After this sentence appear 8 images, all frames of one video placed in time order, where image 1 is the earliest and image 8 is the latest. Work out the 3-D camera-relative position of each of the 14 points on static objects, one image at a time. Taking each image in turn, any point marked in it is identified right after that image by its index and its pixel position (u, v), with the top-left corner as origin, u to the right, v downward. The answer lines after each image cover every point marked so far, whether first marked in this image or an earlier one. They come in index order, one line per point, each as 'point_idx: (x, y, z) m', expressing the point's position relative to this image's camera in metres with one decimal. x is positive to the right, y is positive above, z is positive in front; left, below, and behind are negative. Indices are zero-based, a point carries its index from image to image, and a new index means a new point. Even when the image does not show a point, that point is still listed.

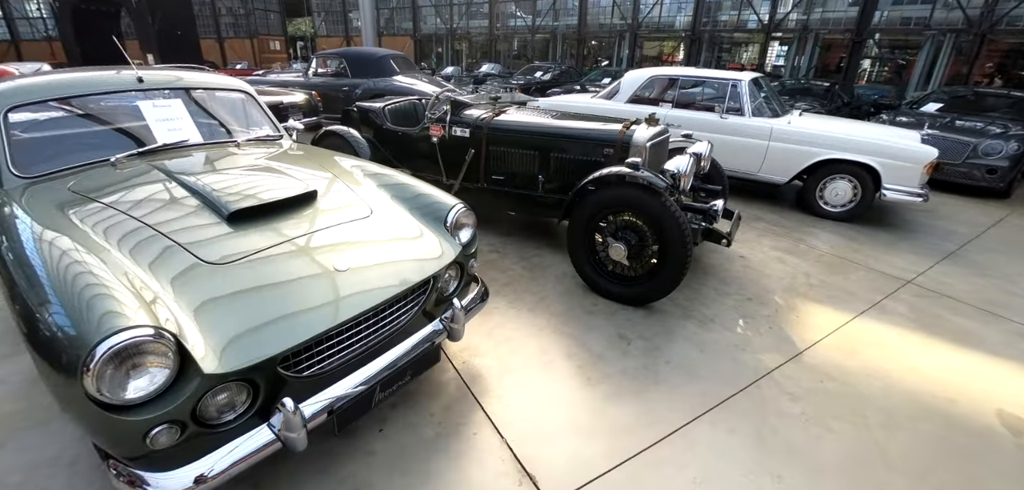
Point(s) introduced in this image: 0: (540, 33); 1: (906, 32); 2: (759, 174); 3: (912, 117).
0: (+1.1, +8.2, +16.7) m
1: (+9.1, +4.9, +9.9) m
2: (+2.9, +0.8, +4.9) m
3: (+6.3, +2.0, +6.8) m
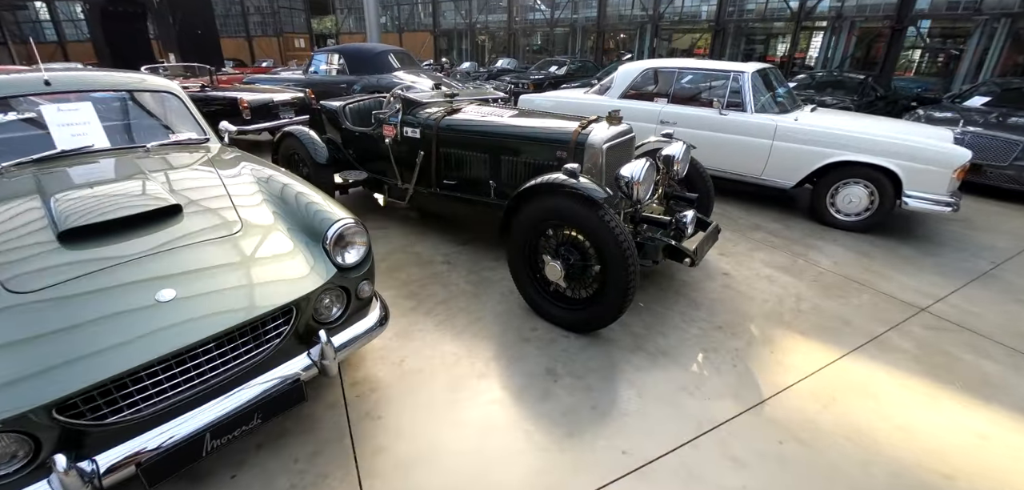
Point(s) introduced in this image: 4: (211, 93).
0: (+1.7, +8.2, +16.2) m
1: (+9.3, +4.7, +8.9) m
2: (+2.6, +0.7, +4.4) m
3: (+6.2, +1.9, +6.0) m
4: (-4.8, +2.4, +6.8) m
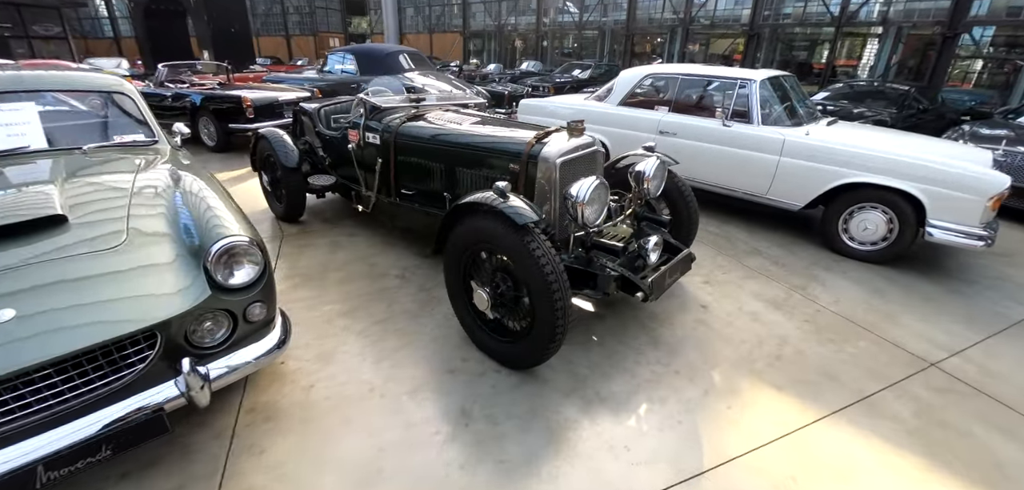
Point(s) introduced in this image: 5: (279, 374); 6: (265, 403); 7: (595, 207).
0: (+2.7, +8.0, +15.8) m
1: (+9.5, +4.1, +8.0) m
2: (+2.4, +0.5, +4.0) m
3: (+6.1, +1.4, +5.4) m
4: (-4.7, +2.5, +6.9) m
5: (-1.3, -0.7, +2.4) m
6: (-1.3, -0.8, +2.2) m
7: (+0.4, +0.2, +2.3) m
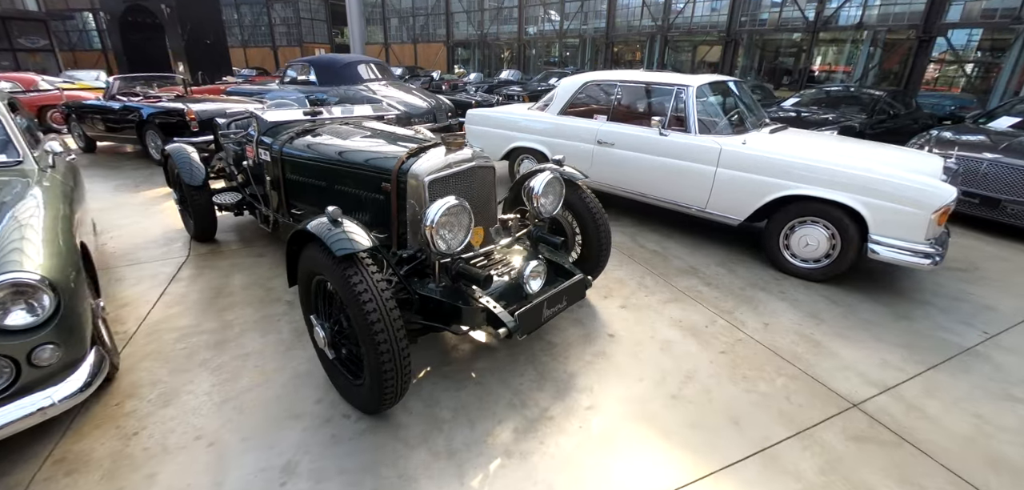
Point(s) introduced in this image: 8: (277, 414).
0: (+2.0, +7.6, +15.7) m
1: (+8.8, +4.0, +7.8) m
2: (+1.7, +0.3, +3.7) m
3: (+5.4, +1.3, +5.1) m
4: (-5.4, +2.2, +6.7) m
5: (-2.0, -0.9, +2.1) m
6: (-2.0, -0.9, +1.9) m
7: (-0.3, +0.1, +2.0) m
8: (-1.2, -0.8, +2.1) m
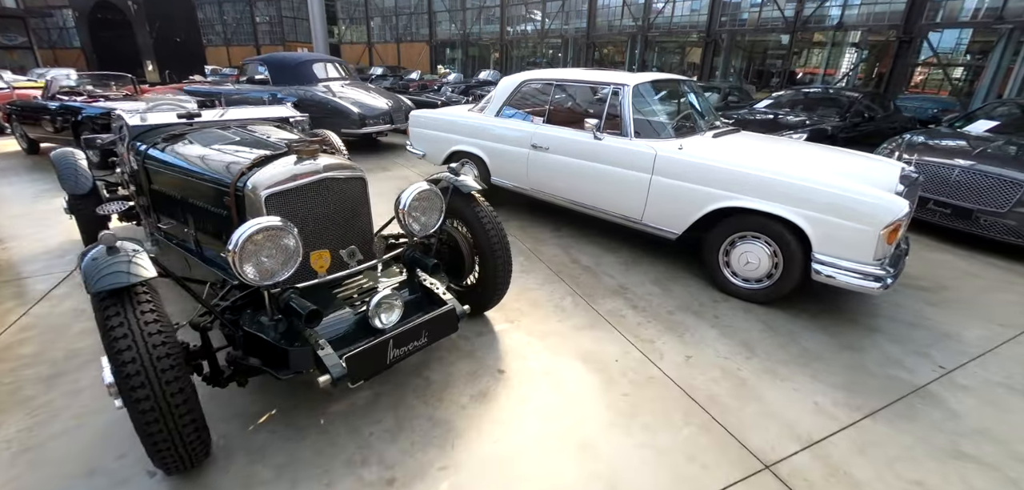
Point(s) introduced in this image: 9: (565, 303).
0: (+1.4, +7.4, +15.4) m
1: (+8.2, +3.8, +7.5) m
2: (+1.0, +0.2, +3.4) m
3: (+4.8, +1.2, +4.8) m
4: (-6.1, +2.1, +6.4) m
5: (-2.7, -1.0, +1.8) m
6: (-2.6, -1.0, +1.6) m
7: (-0.9, 0.0, +1.7) m
8: (-1.8, -0.9, +1.8) m
9: (+0.4, -0.4, +2.9) m
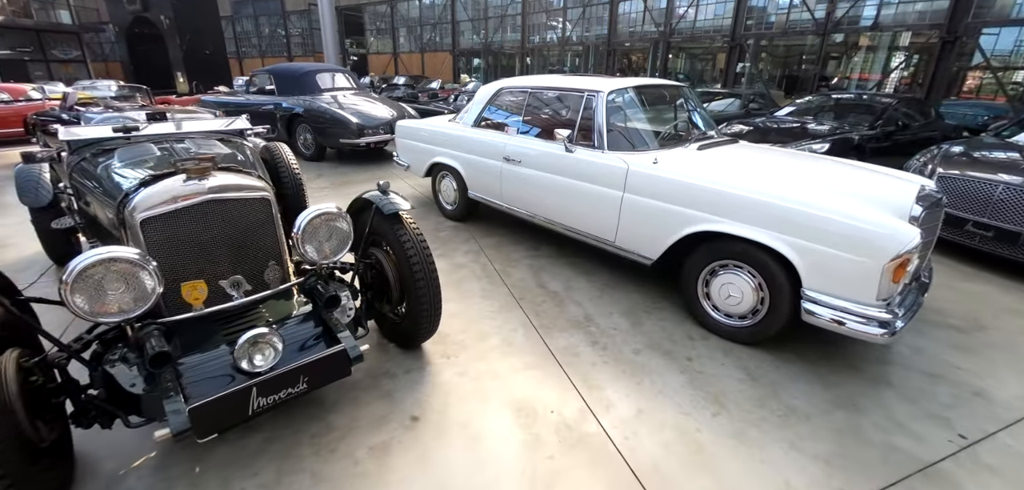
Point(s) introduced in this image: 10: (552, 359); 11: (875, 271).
0: (+2.1, +7.0, +15.1) m
1: (+8.2, +3.4, +6.7) m
2: (+0.7, 0.0, +3.0) m
3: (+4.6, +0.9, +4.2) m
4: (-6.1, +2.0, +6.6) m
5: (-3.1, -1.0, +1.7) m
6: (-3.0, -1.1, +1.5) m
7: (-1.3, -0.2, +1.4) m
8: (-2.2, -1.0, +1.6) m
9: (0.0, -0.5, +2.6) m
10: (+0.2, -0.6, +2.4) m
11: (+1.8, -0.1, +2.1) m
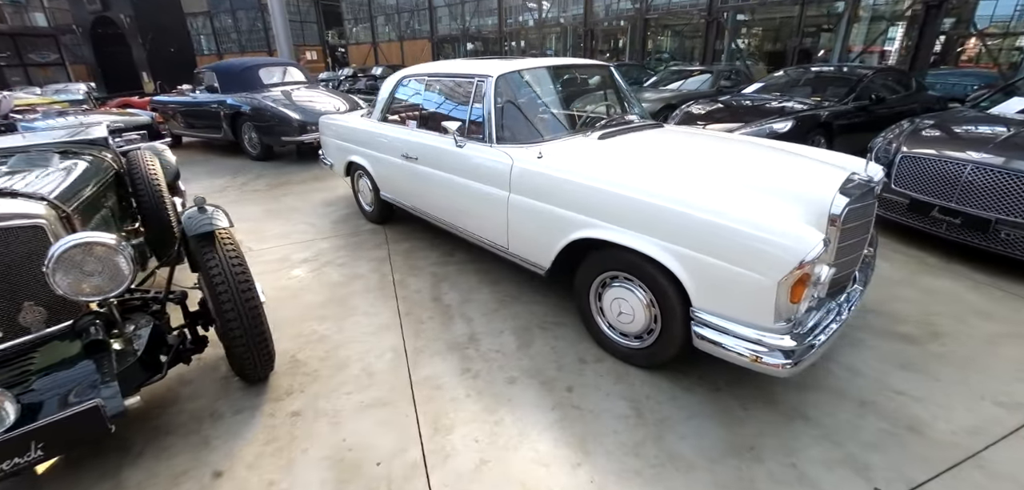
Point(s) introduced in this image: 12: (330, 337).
0: (+1.3, +7.4, +14.5) m
1: (+7.5, +3.7, +6.1) m
2: (0.0, 0.0, +2.7) m
3: (+3.9, +1.0, +3.7) m
4: (-6.8, +1.8, +6.3) m
5: (-3.8, -1.3, +1.4) m
6: (-3.7, -1.3, +1.2) m
7: (-2.1, -0.3, +1.1) m
8: (-2.9, -1.2, +1.4) m
9: (-0.7, -0.6, +2.2) m
10: (-0.5, -0.7, +2.0) m
11: (+1.0, -0.2, +1.7) m
12: (-1.0, -0.5, +2.4) m
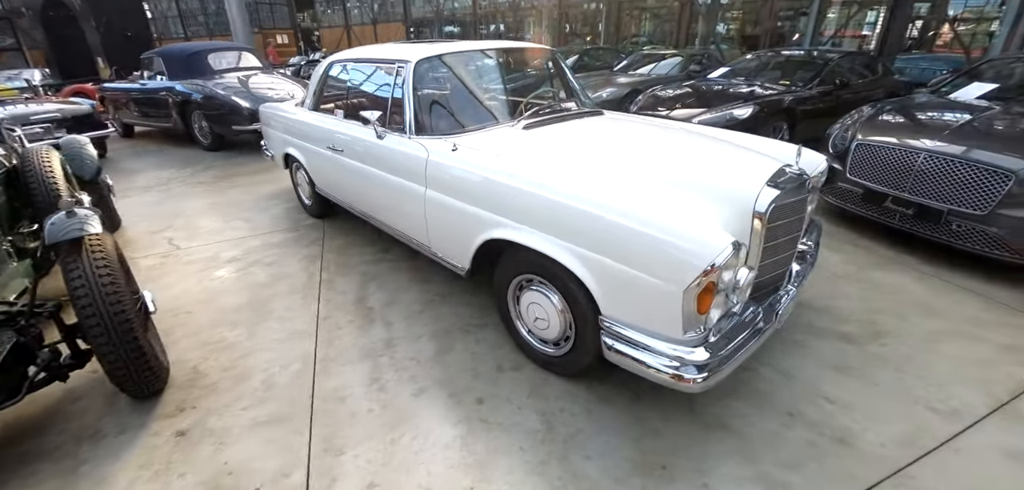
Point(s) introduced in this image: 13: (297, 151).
0: (+0.5, +7.8, +14.1) m
1: (+6.9, +4.0, +6.0) m
2: (-0.4, 0.0, +2.5) m
3: (+3.4, +1.1, +3.6) m
4: (-7.3, +1.9, +5.9) m
5: (-4.1, -1.3, +1.2) m
6: (-4.1, -1.4, +1.0) m
7: (-2.4, -0.4, +1.0) m
8: (-3.3, -1.3, +1.2) m
9: (-1.1, -0.6, +2.1) m
10: (-0.9, -0.7, +1.9) m
11: (+0.6, -0.2, +1.6) m
12: (-1.4, -0.5, +2.3) m
13: (-1.8, +0.8, +3.6) m
